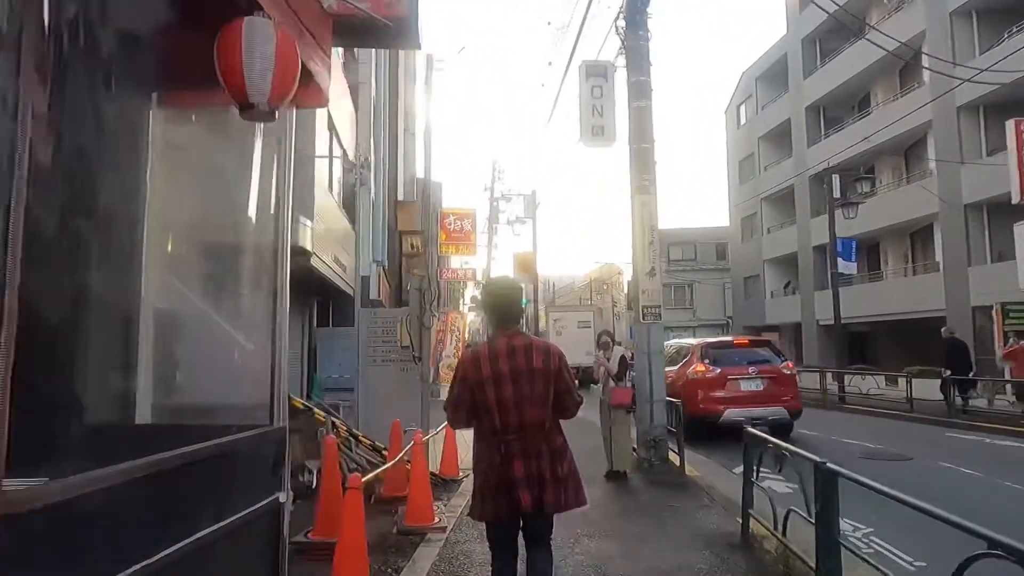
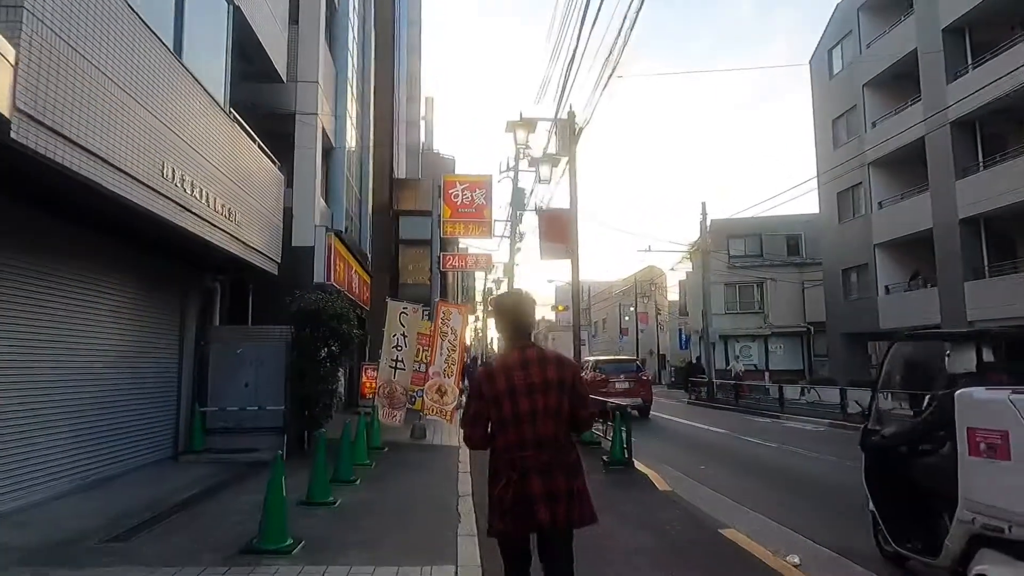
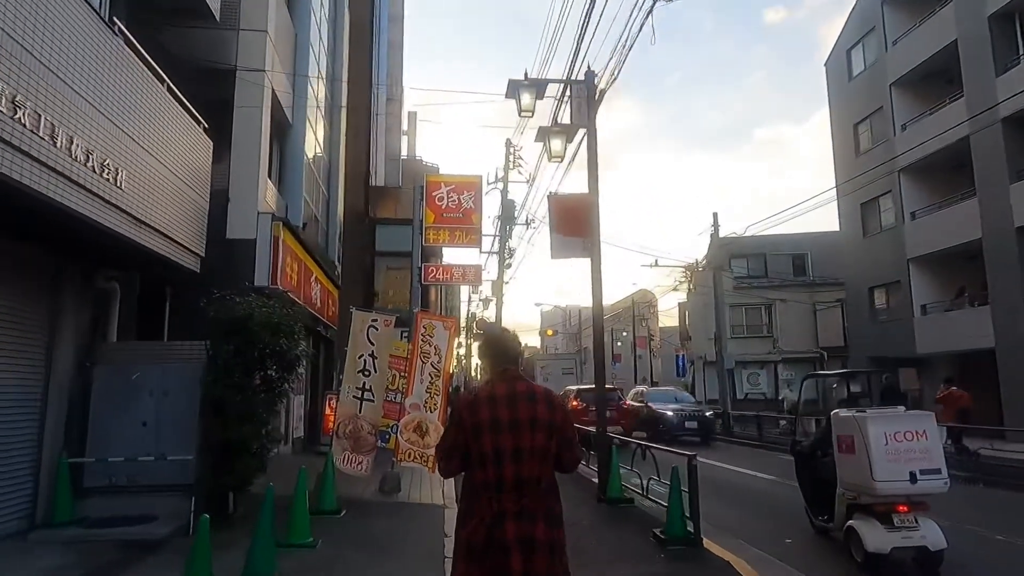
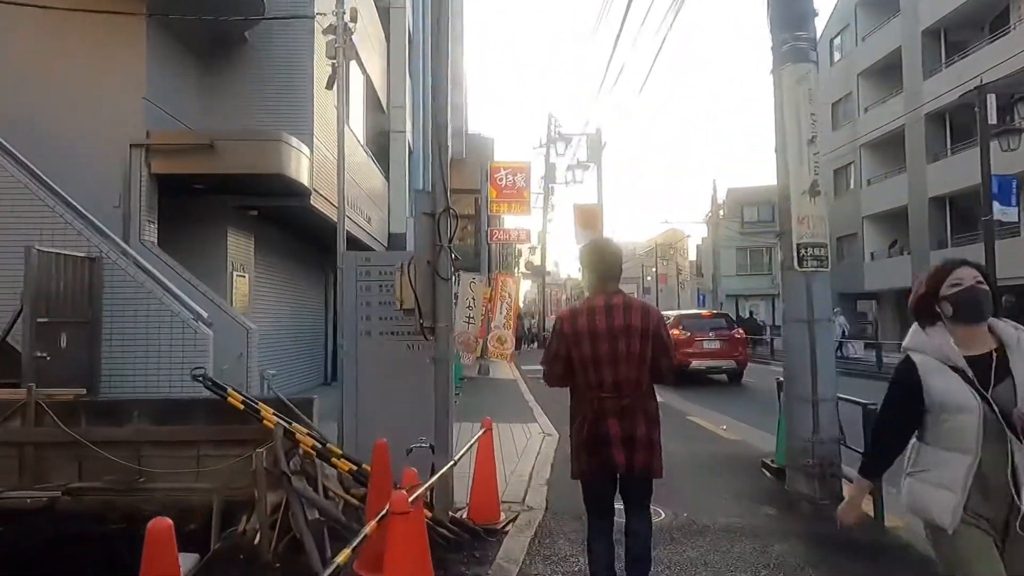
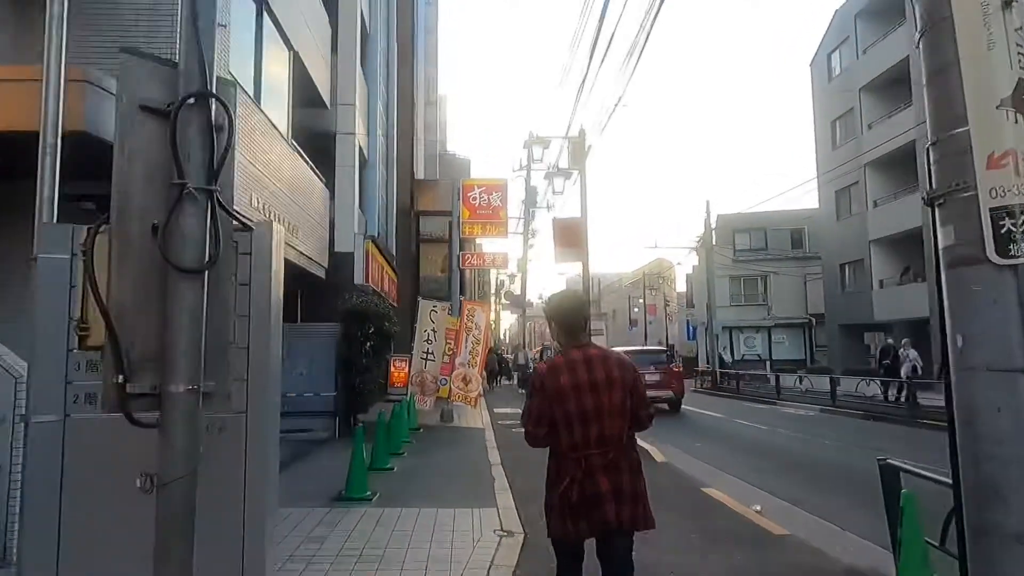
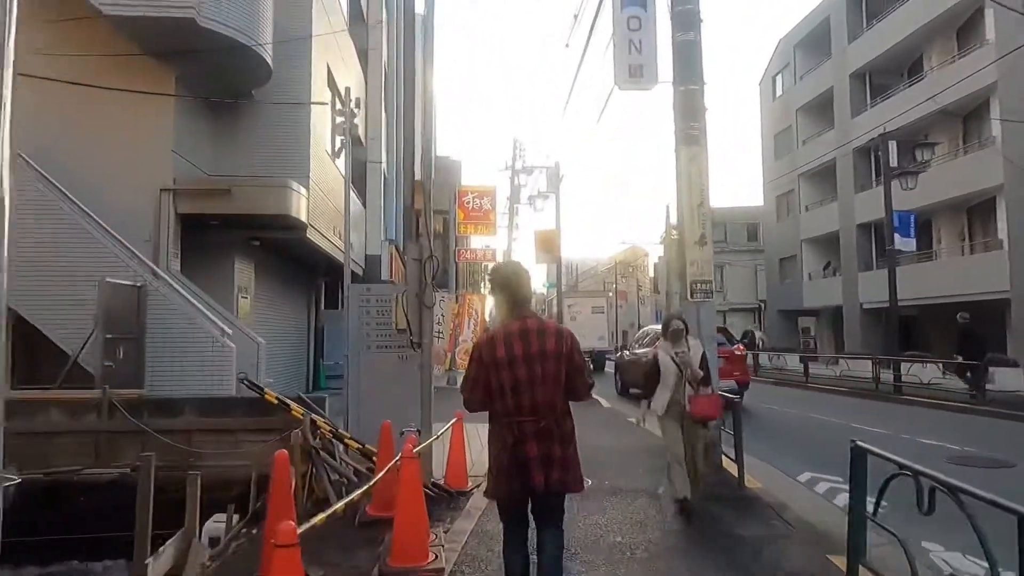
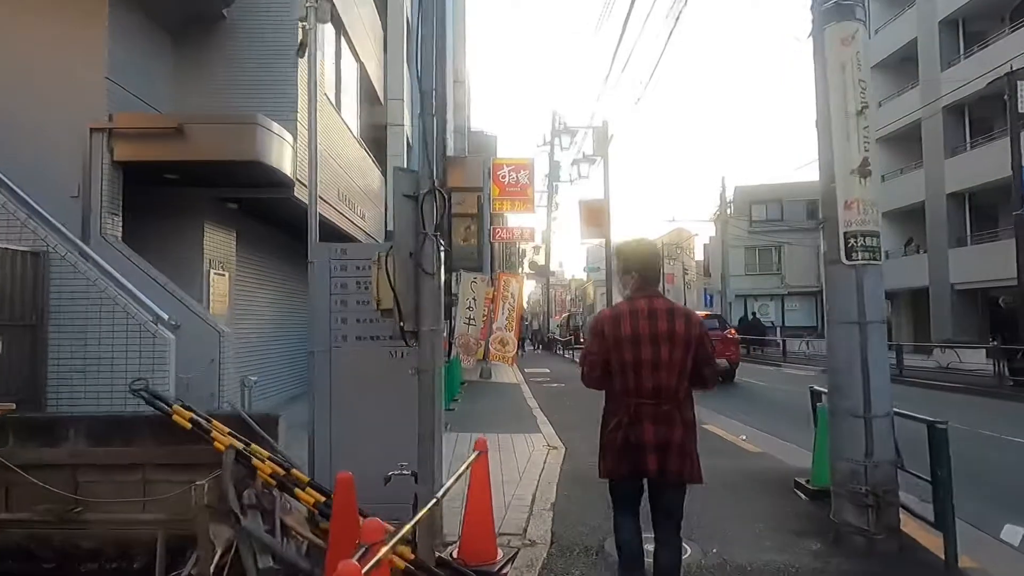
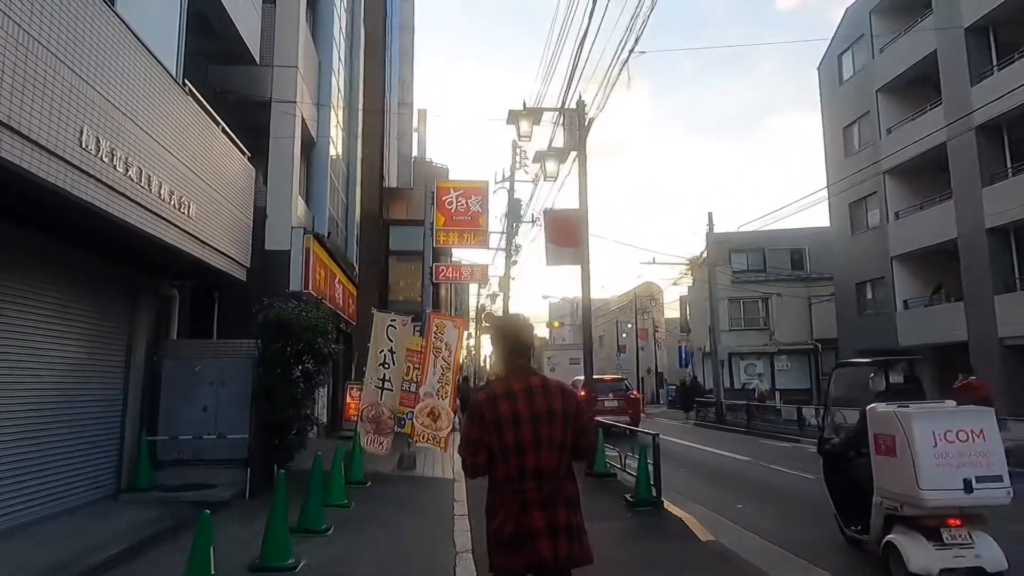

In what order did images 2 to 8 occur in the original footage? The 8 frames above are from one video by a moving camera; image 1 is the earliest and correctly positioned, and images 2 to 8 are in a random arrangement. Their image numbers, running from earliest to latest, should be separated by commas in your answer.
6, 4, 7, 5, 2, 8, 3
